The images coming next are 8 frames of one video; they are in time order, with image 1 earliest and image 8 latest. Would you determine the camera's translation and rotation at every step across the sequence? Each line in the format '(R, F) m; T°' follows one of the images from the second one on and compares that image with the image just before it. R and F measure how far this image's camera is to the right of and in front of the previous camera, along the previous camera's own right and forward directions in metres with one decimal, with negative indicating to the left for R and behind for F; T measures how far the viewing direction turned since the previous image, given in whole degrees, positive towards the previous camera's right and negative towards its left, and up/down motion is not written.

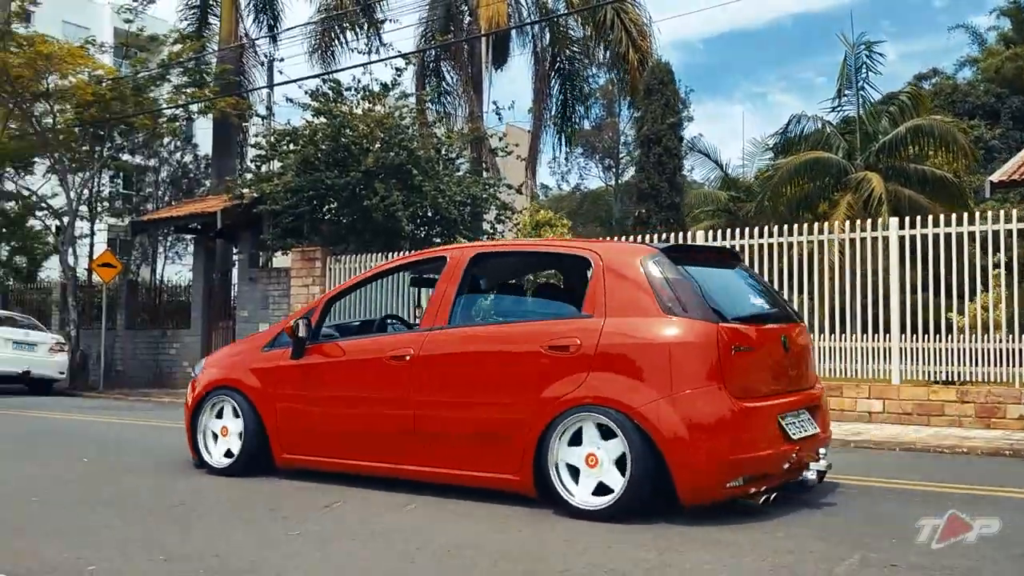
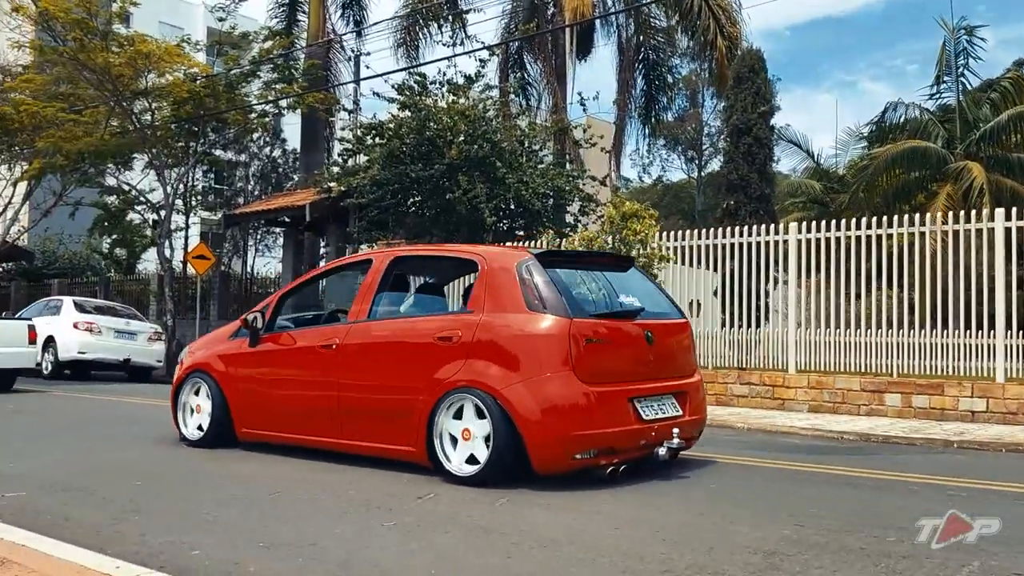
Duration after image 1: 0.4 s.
(-0.1, +0.1) m; -5°
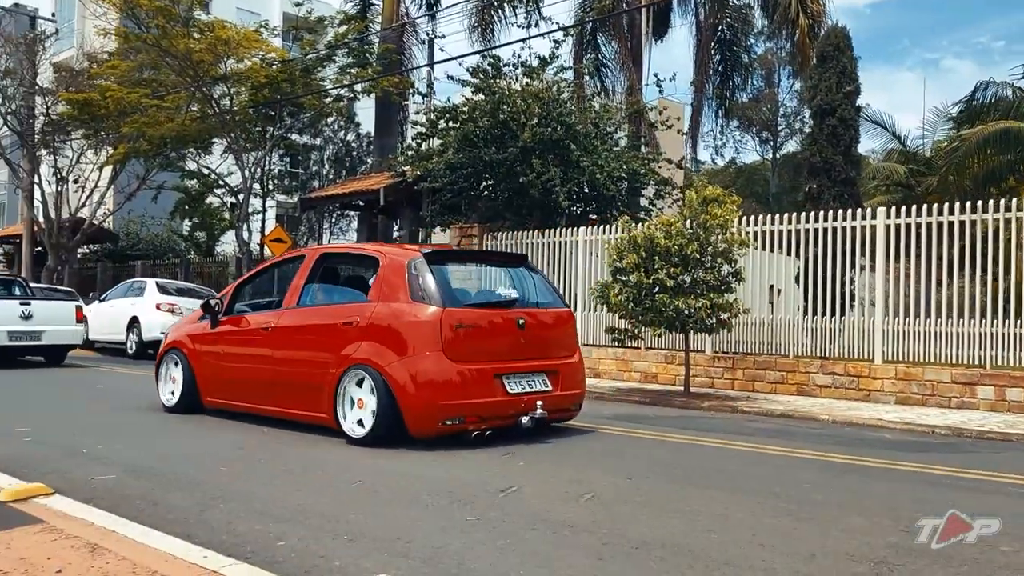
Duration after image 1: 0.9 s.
(-0.1, +0.2) m; -4°
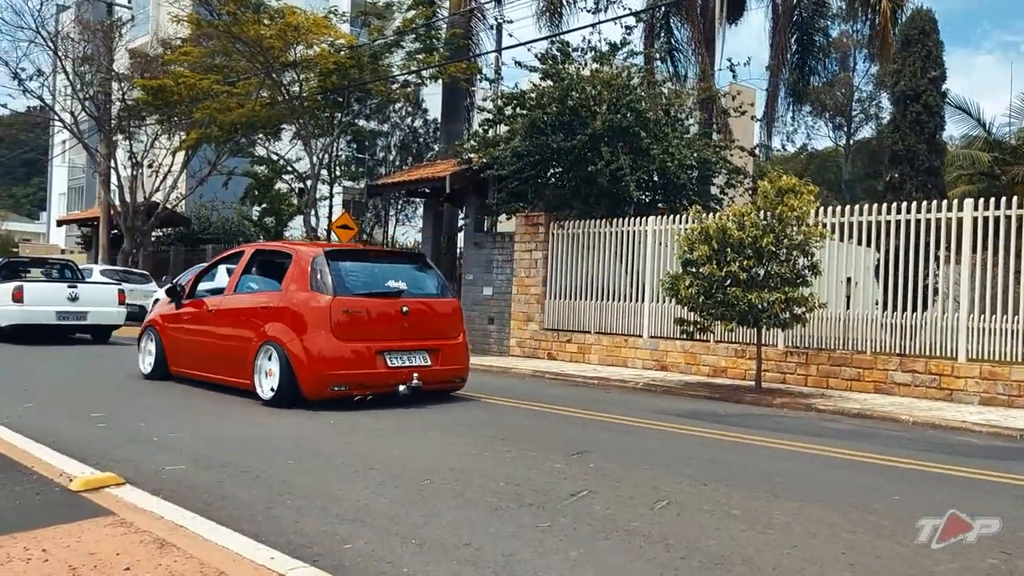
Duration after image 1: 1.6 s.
(-0.1, +0.2) m; -4°
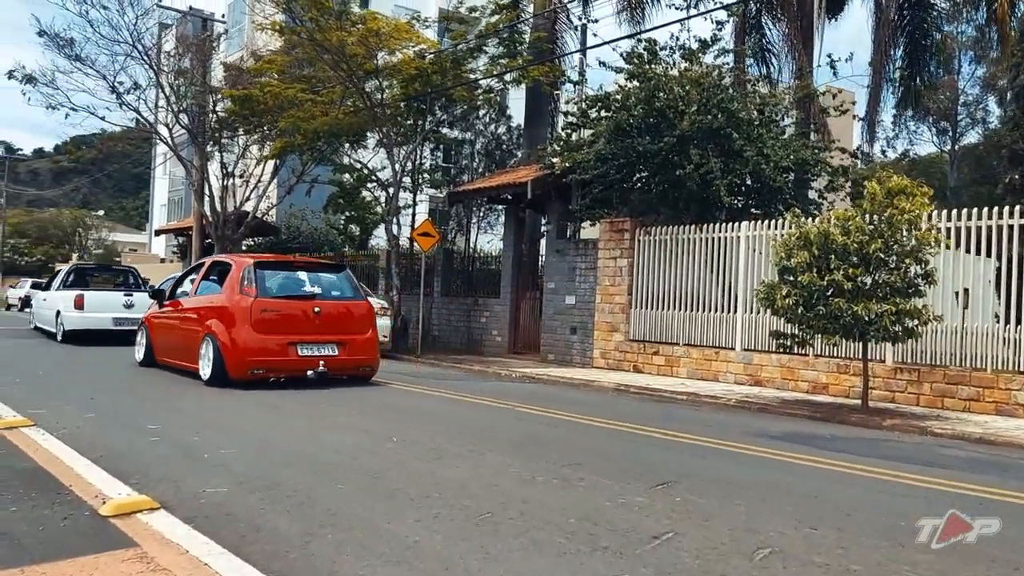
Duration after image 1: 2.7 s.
(+0.1, +0.7) m; -6°
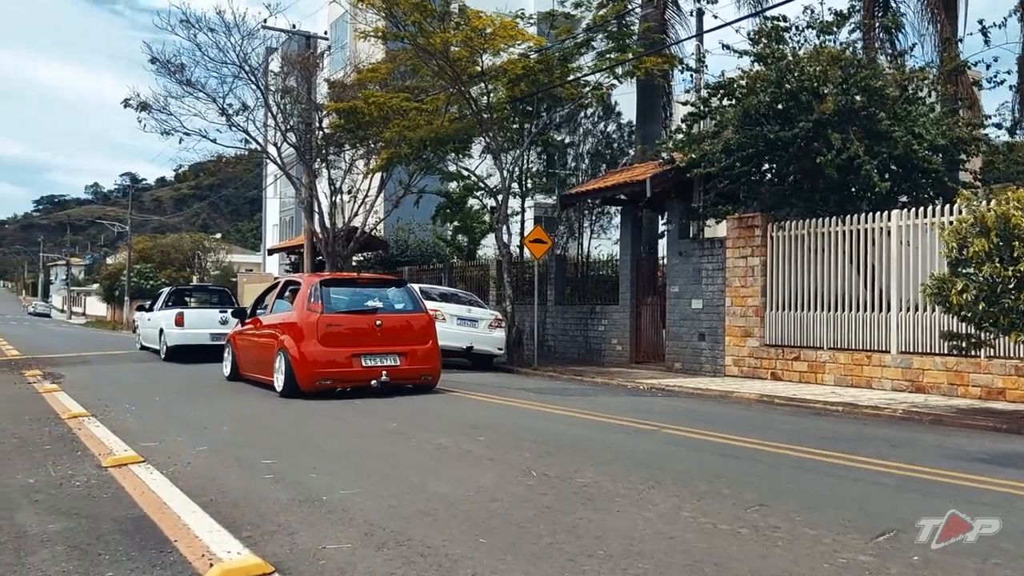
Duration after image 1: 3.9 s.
(-0.3, +1.0) m; -7°
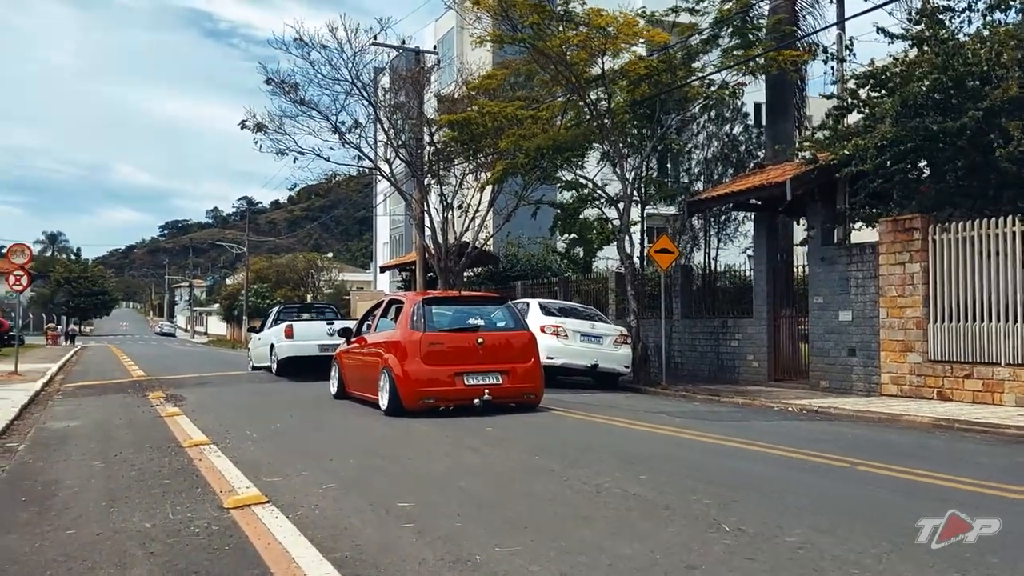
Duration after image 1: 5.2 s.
(-0.4, +1.0) m; -7°
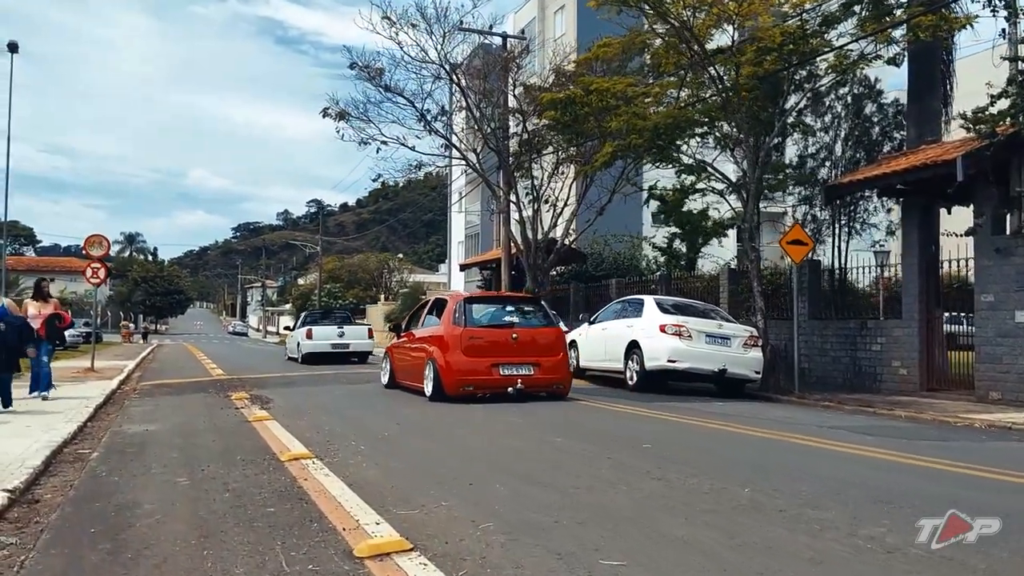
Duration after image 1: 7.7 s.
(-0.9, +1.8) m; -4°
